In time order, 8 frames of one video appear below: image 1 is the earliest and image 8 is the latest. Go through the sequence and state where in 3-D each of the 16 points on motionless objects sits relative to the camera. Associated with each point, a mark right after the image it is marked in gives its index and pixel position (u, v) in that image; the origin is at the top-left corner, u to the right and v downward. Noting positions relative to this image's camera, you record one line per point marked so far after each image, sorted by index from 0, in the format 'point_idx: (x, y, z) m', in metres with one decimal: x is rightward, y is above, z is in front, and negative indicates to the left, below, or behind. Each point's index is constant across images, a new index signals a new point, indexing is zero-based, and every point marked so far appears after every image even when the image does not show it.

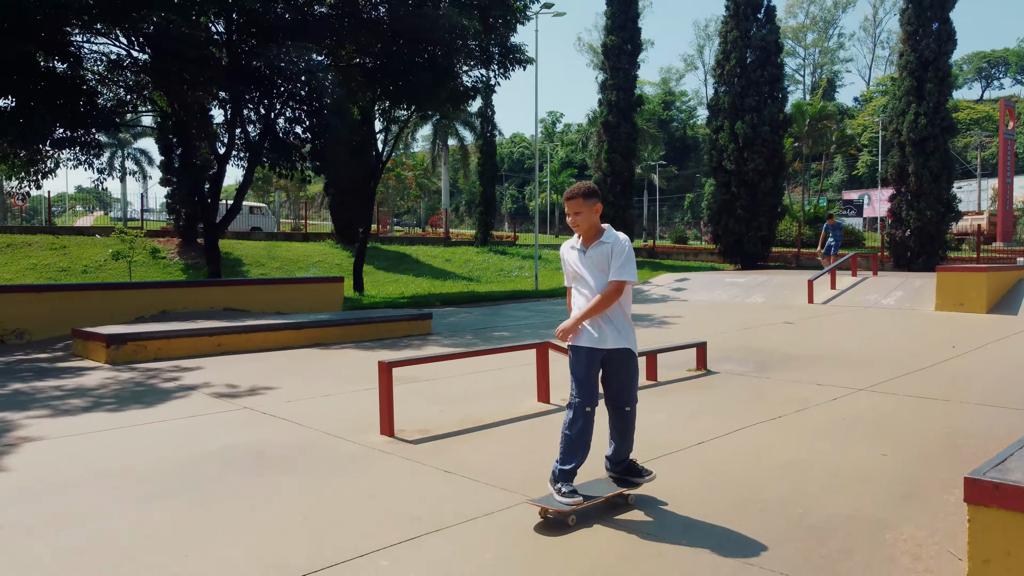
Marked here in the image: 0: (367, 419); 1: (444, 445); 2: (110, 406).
0: (-1.0, -0.9, +5.1) m
1: (-0.3, -1.0, +4.6) m
2: (-2.9, -0.9, +5.4) m
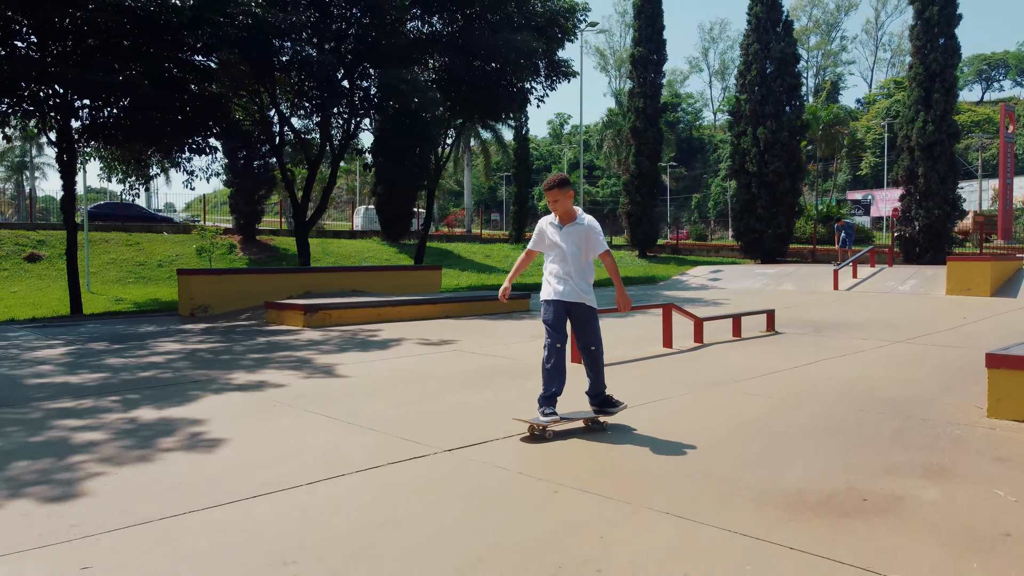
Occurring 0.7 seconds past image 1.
0: (+0.4, -0.6, +7.1) m
1: (+1.0, -0.7, +6.5) m
2: (-1.6, -0.6, +7.4) m
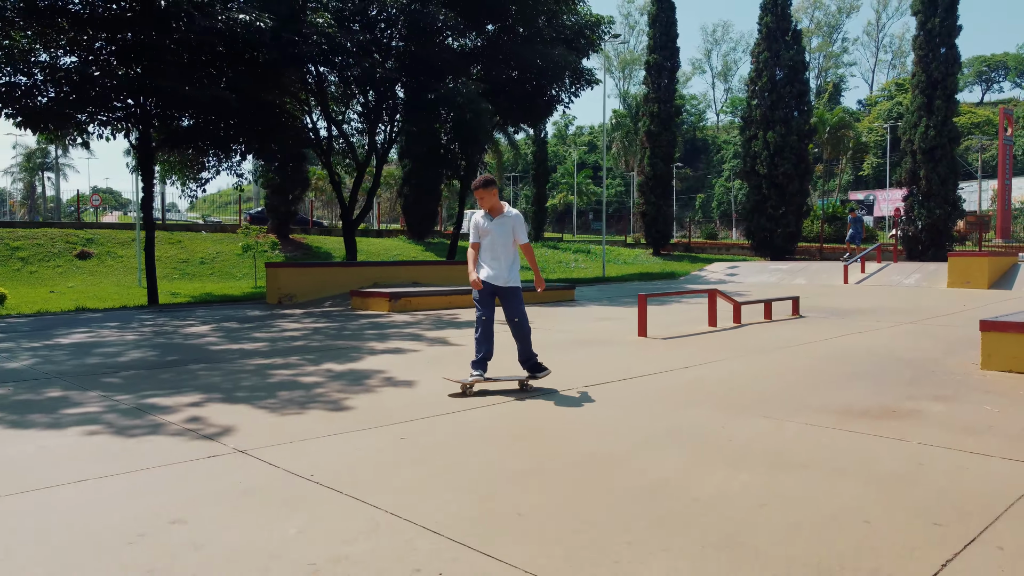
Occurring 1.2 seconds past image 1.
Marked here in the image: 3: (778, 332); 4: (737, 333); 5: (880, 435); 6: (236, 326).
0: (+1.2, -0.5, +8.4) m
1: (+1.8, -0.6, +7.9) m
2: (-0.8, -0.5, +8.7) m
3: (+3.1, -0.5, +8.6) m
4: (+2.6, -0.5, +8.5) m
5: (+1.9, -0.8, +3.9) m
6: (-3.2, -0.4, +8.6) m
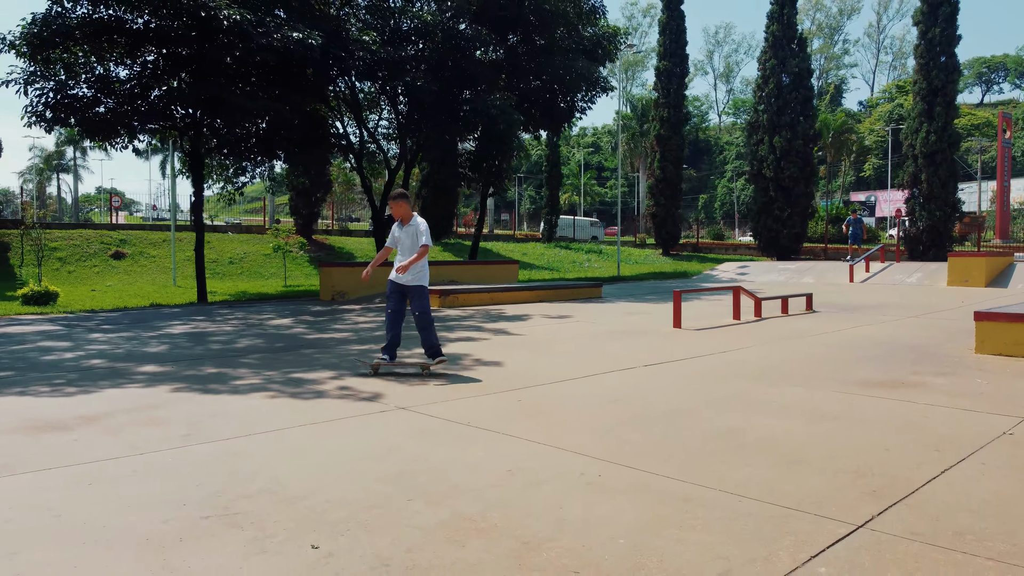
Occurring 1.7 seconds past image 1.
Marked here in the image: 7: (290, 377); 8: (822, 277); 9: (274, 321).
0: (+1.8, -0.5, +9.5) m
1: (+2.4, -0.5, +8.9) m
2: (-0.2, -0.4, +9.7) m
3: (+3.7, -0.5, +9.6) m
4: (+3.2, -0.5, +9.6) m
5: (+2.5, -0.7, +4.9) m
6: (-2.6, -0.4, +9.6) m
7: (-1.7, -0.7, +5.5) m
8: (+8.1, +0.3, +19.1) m
9: (-3.1, -0.4, +9.5) m
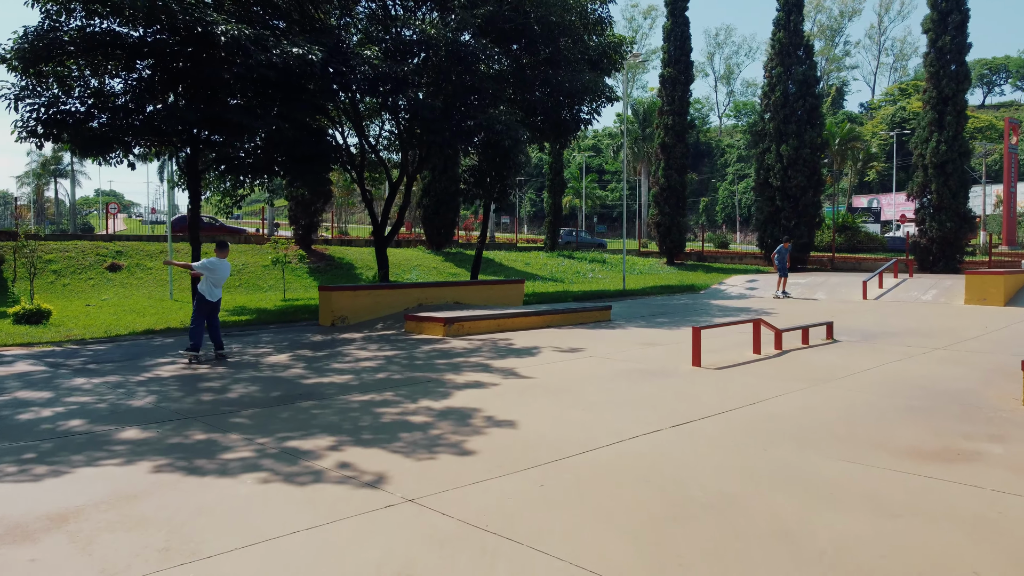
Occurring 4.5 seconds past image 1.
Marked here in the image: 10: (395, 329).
0: (+1.9, -0.9, +9.0) m
1: (+2.5, -0.9, +8.4) m
2: (0.0, -0.9, +9.3) m
3: (+3.8, -0.9, +9.1) m
4: (+3.3, -0.9, +9.1) m
5: (+2.7, -1.2, +4.5) m
6: (-2.5, -0.8, +9.2) m
7: (-1.5, -1.1, +5.0) m
8: (+8.2, -0.1, +18.7) m
9: (-3.0, -0.8, +9.0) m
10: (-1.9, -0.7, +11.9) m
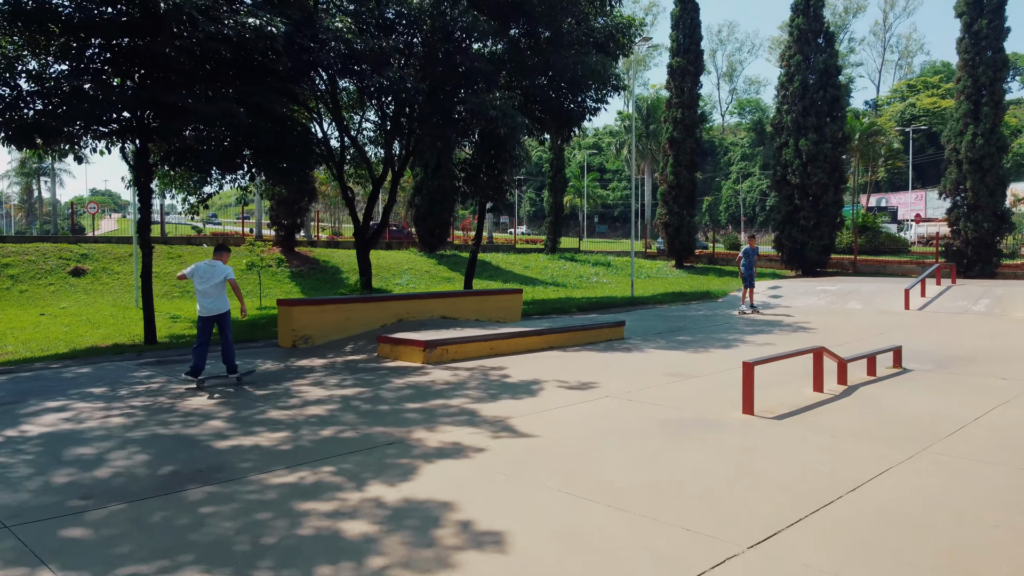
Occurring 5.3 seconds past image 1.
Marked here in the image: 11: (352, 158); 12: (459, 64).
0: (+1.8, -1.1, +7.0) m
1: (+2.5, -1.1, +6.4) m
2: (-0.1, -1.1, +7.2) m
3: (+3.8, -1.1, +7.1) m
4: (+3.3, -1.1, +7.1) m
5: (+2.6, -1.4, +2.4) m
6: (-2.6, -1.0, +7.1) m
7: (-1.6, -1.3, +3.0) m
8: (+8.1, -0.3, +16.6) m
9: (-3.0, -1.0, +7.0) m
10: (-2.0, -0.9, +9.9) m
11: (-4.2, +3.4, +19.1) m
12: (-1.1, +4.5, +14.7) m
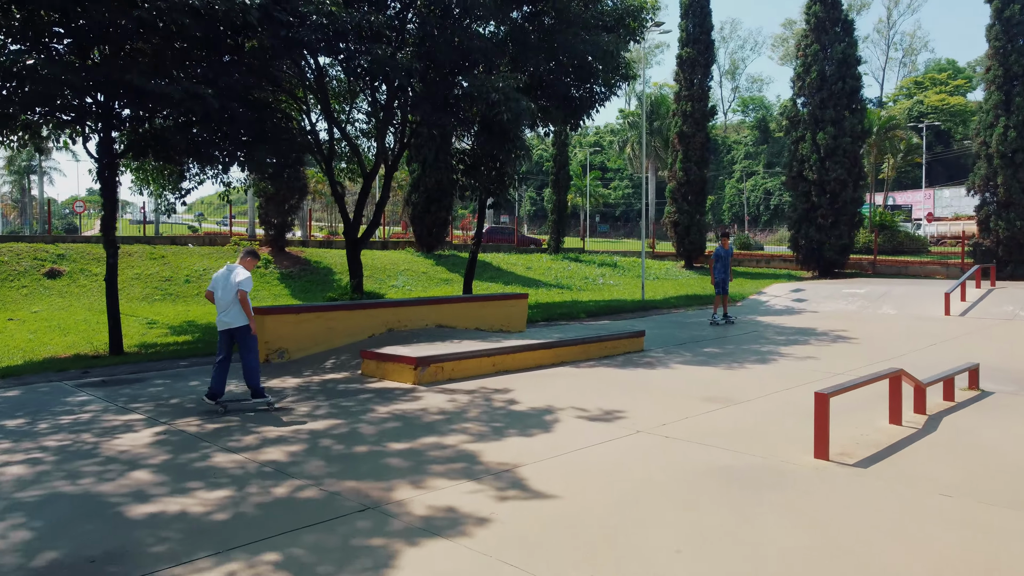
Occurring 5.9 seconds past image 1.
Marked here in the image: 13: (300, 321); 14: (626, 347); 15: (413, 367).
0: (+1.9, -1.2, +5.6) m
1: (+2.5, -1.2, +5.1) m
2: (0.0, -1.1, +5.9) m
3: (+3.8, -1.2, +5.8) m
4: (+3.3, -1.2, +5.7) m
5: (+2.7, -1.4, +1.1) m
6: (-2.5, -1.1, +5.8) m
7: (-1.5, -1.4, +1.6) m
8: (+8.2, -0.4, +15.3) m
9: (-2.9, -1.1, +5.6) m
10: (-1.9, -0.9, +8.5) m
11: (-4.1, +3.3, +17.7) m
12: (-1.0, +4.4, +13.3) m
13: (-2.7, -0.4, +9.3) m
14: (+1.6, -0.8, +10.1) m
15: (-1.0, -0.8, +7.6) m
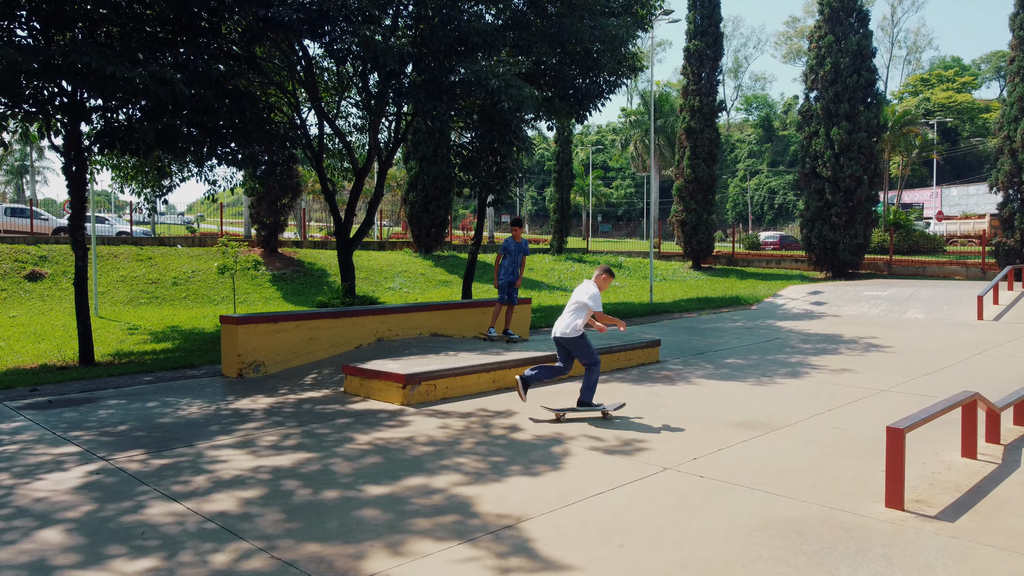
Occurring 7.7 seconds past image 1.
0: (+1.9, -1.2, +4.7) m
1: (+2.5, -1.3, +4.1) m
2: (0.0, -1.2, +4.9) m
3: (+3.9, -1.2, +4.8) m
4: (+3.4, -1.2, +4.8) m
5: (+2.7, -1.5, +0.1) m
6: (-2.5, -1.2, +4.8) m
7: (-1.5, -1.4, +0.7) m
8: (+8.2, -0.4, +14.3) m
9: (-2.9, -1.2, +4.7) m
10: (-1.9, -1.0, +7.6) m
11: (-4.1, +3.2, +16.8) m
12: (-1.0, +4.4, +12.4) m
13: (-2.7, -0.5, +8.3) m
14: (+1.6, -0.9, +9.1) m
15: (-1.0, -0.9, +6.6) m
